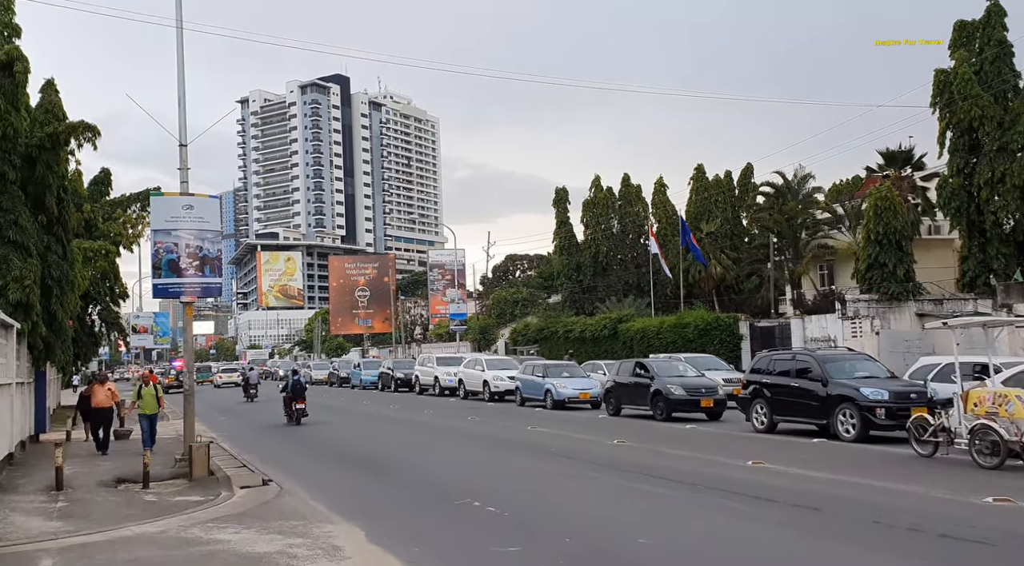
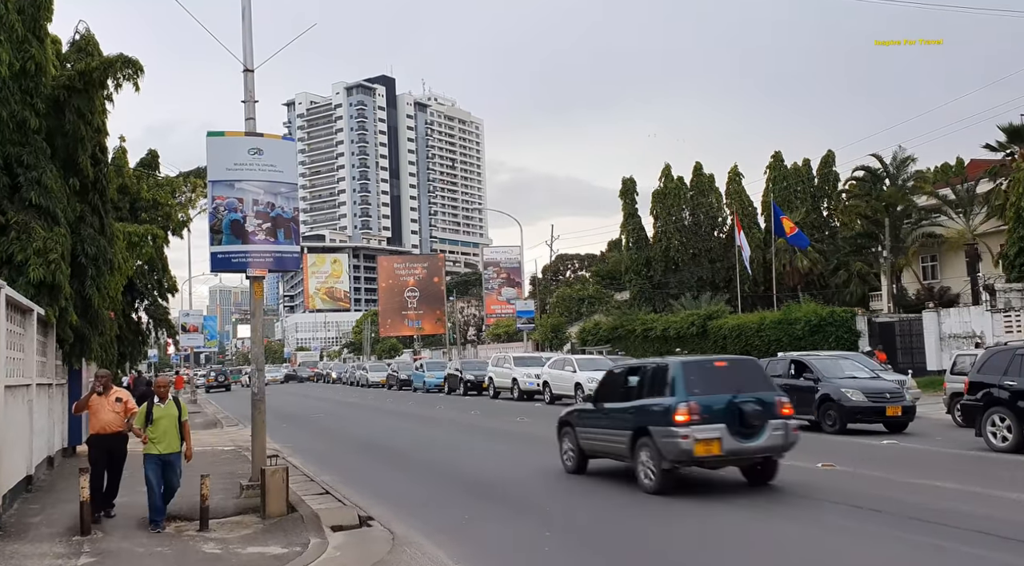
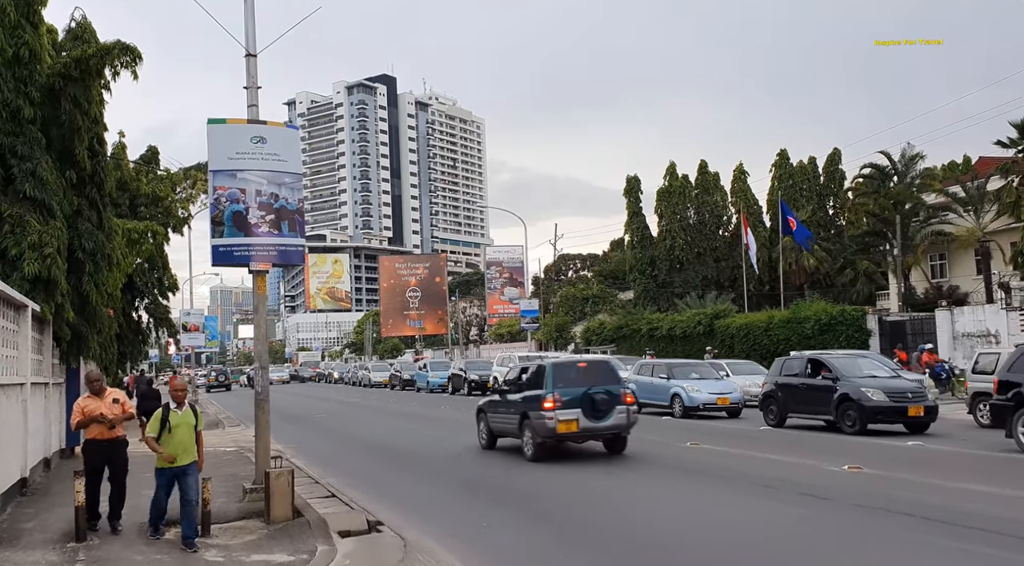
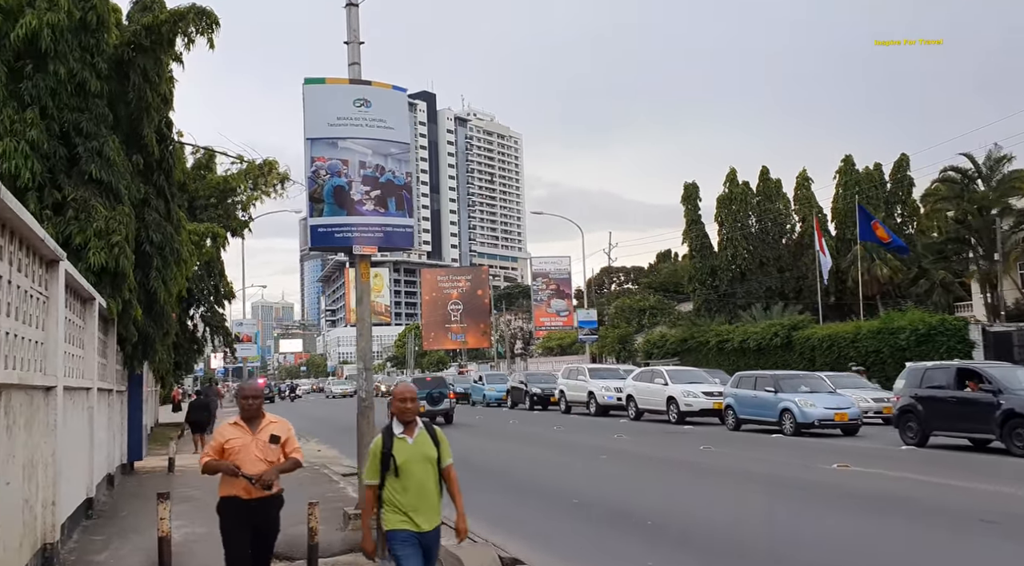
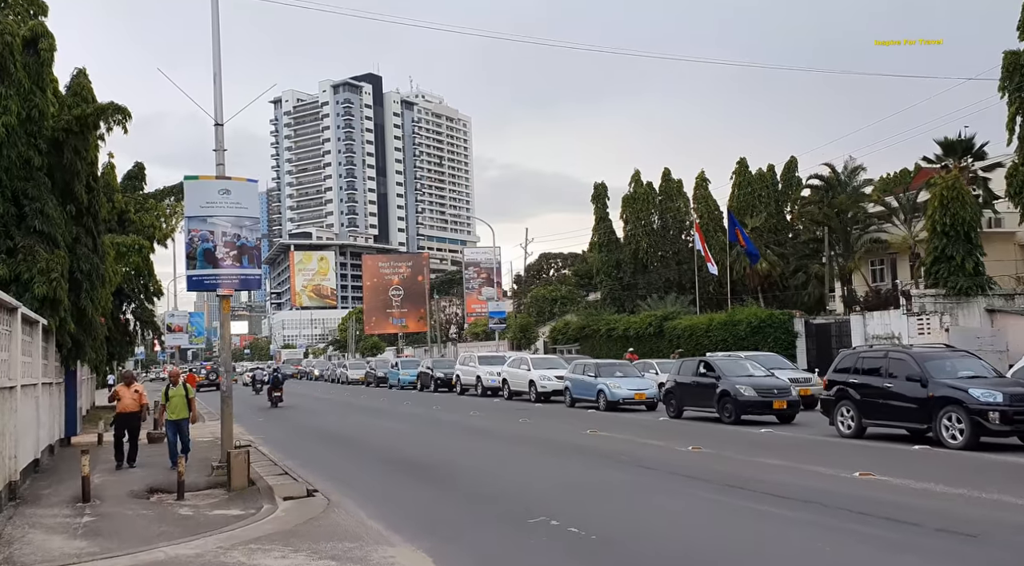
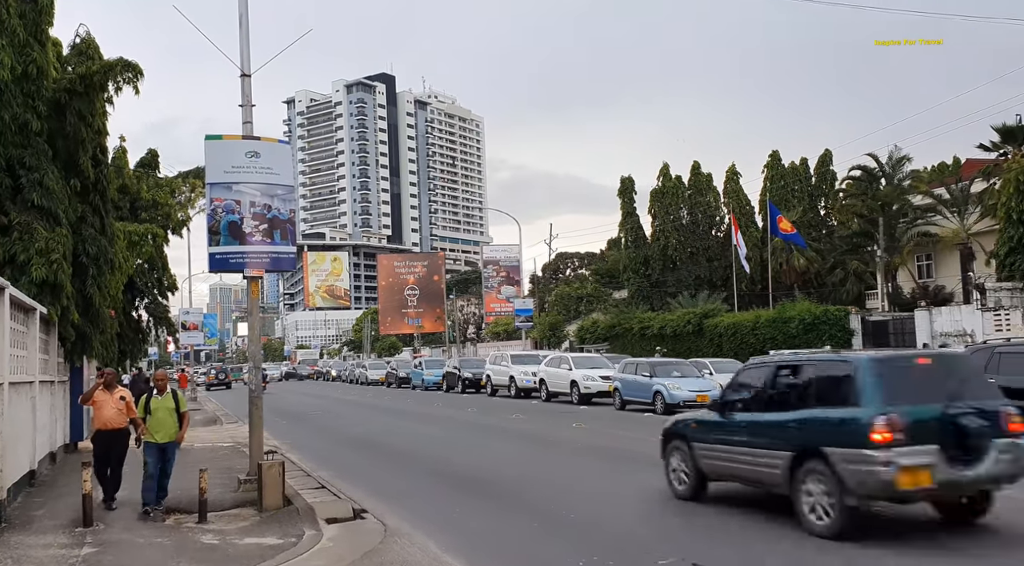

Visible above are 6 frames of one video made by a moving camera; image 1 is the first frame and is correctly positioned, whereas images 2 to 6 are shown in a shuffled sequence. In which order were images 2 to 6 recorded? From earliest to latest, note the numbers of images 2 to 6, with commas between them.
5, 6, 2, 3, 4
